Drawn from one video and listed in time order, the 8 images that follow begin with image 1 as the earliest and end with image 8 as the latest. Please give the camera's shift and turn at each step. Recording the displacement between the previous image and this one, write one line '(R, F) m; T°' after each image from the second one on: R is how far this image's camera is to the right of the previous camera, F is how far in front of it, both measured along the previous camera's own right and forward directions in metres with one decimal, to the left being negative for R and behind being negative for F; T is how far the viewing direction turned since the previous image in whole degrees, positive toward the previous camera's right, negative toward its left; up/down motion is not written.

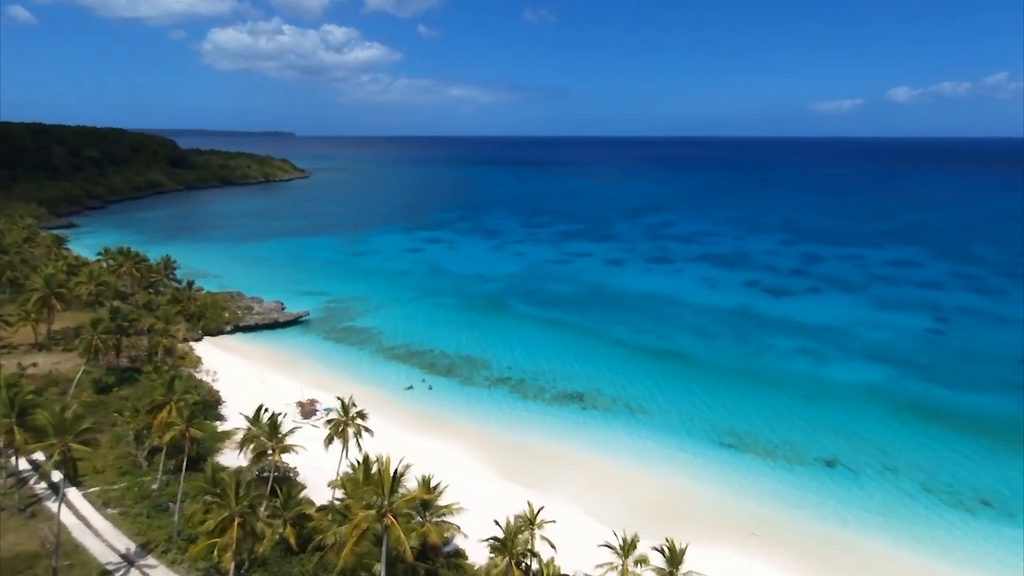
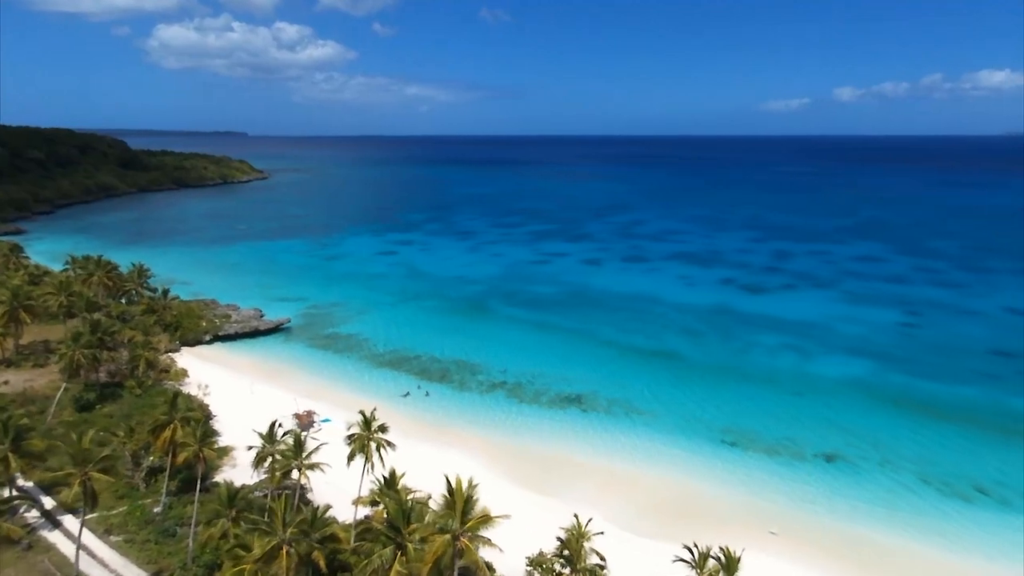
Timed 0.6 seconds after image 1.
(-1.8, +0.4) m; +4°
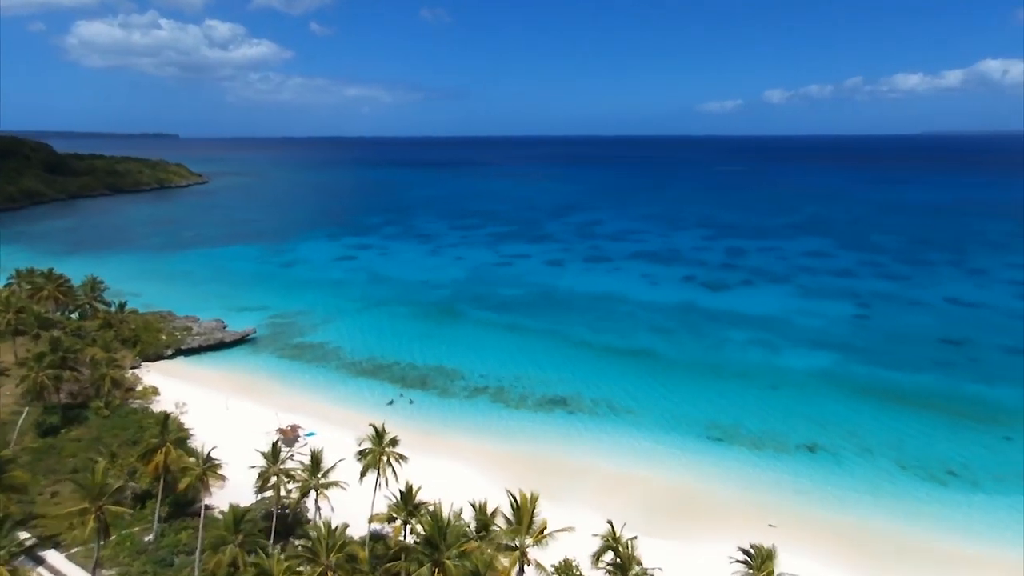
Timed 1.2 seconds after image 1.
(-1.8, +0.2) m; +5°
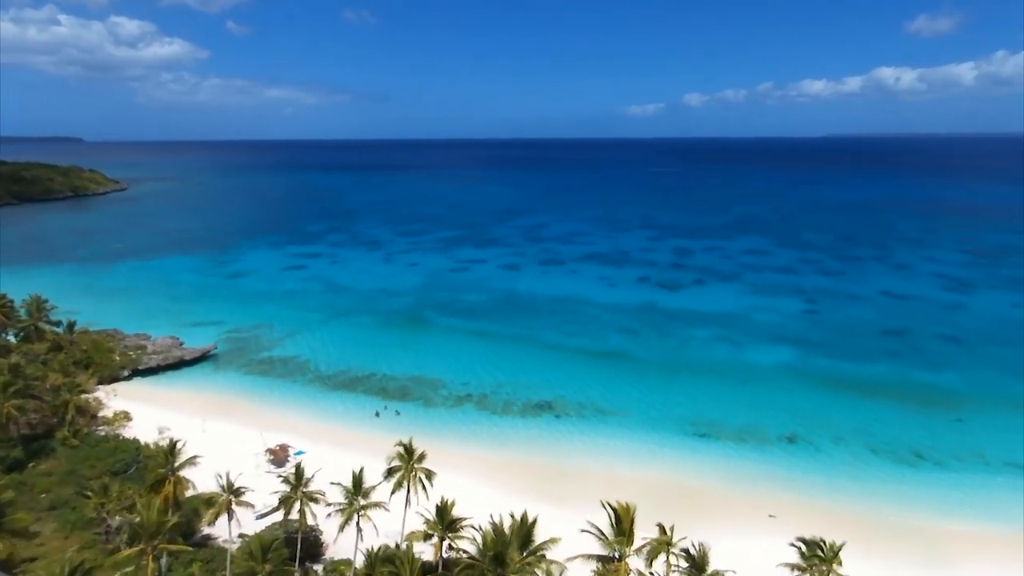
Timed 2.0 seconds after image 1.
(-2.6, +0.1) m; +6°
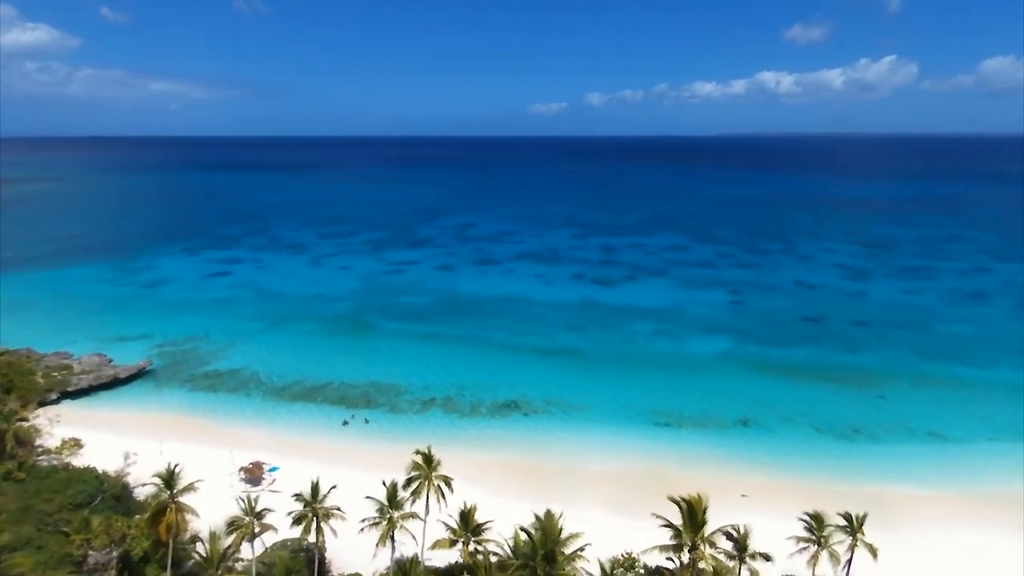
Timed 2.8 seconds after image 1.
(-2.8, -0.2) m; +8°
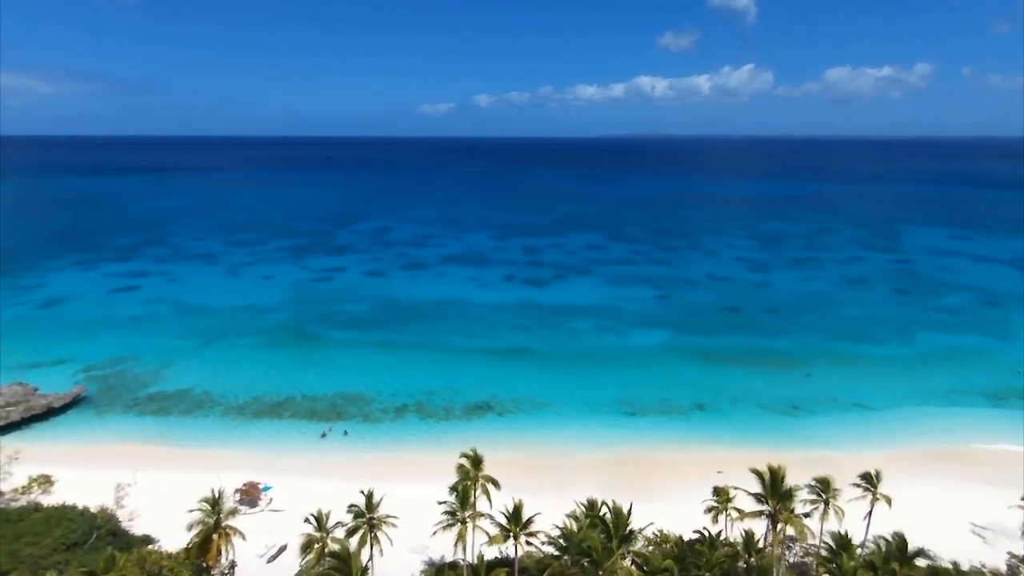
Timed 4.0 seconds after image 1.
(-4.1, -0.7) m; +10°
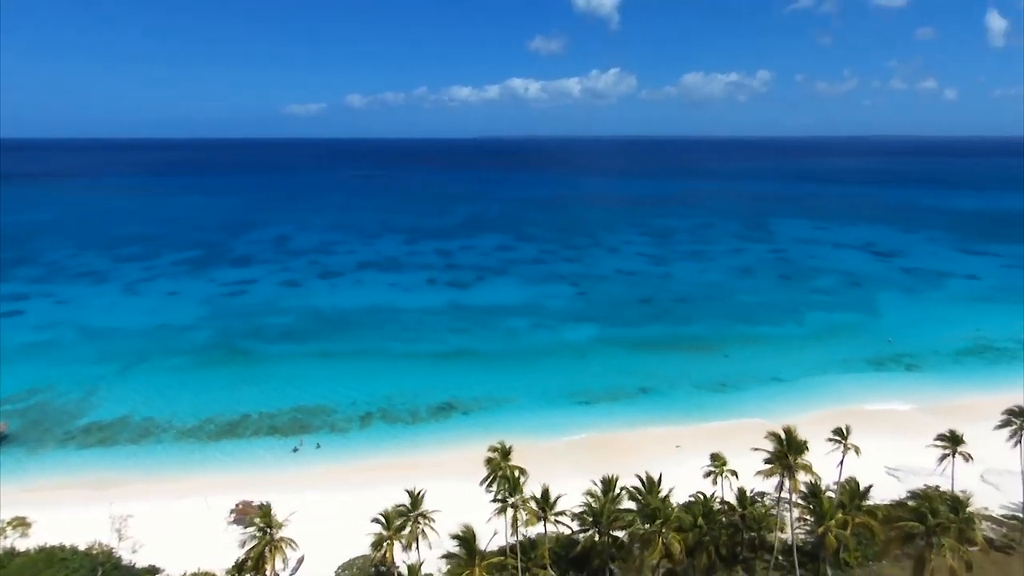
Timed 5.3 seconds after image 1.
(-4.1, -1.2) m; +11°
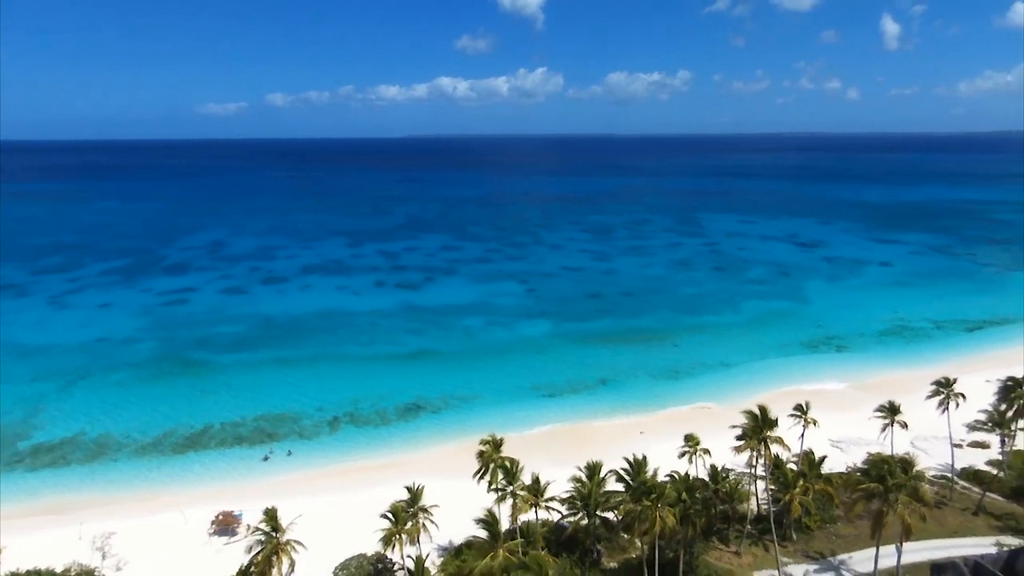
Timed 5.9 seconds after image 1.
(-1.7, -0.7) m; +6°
